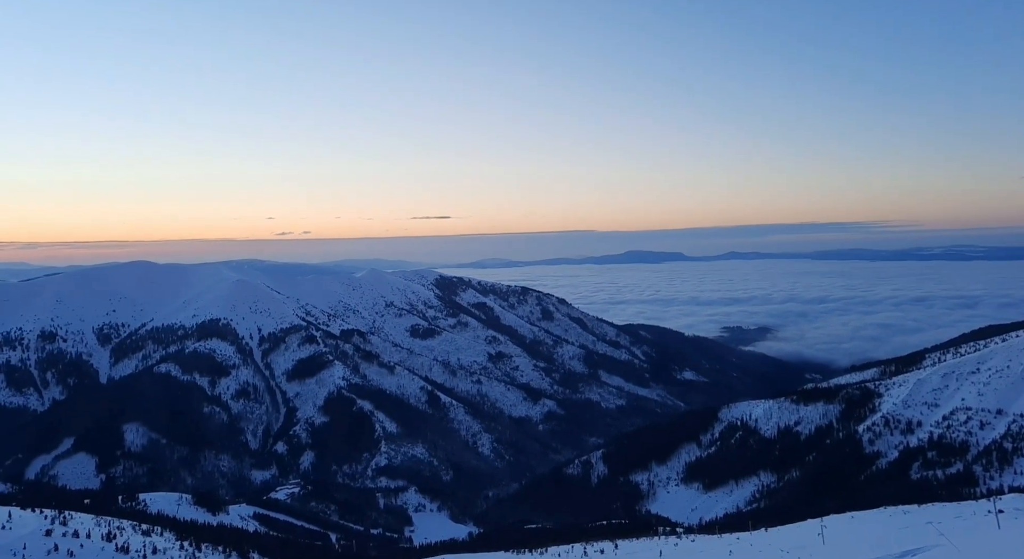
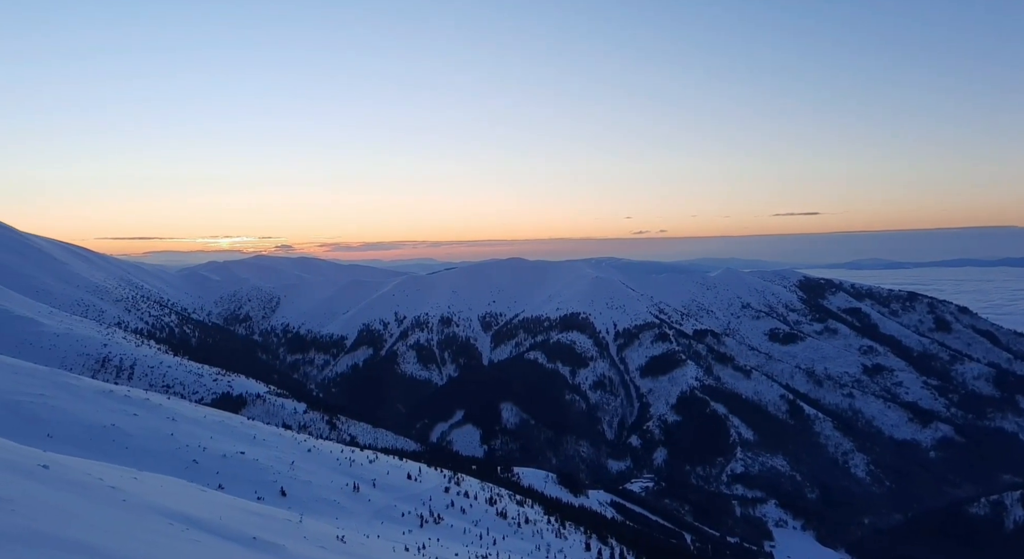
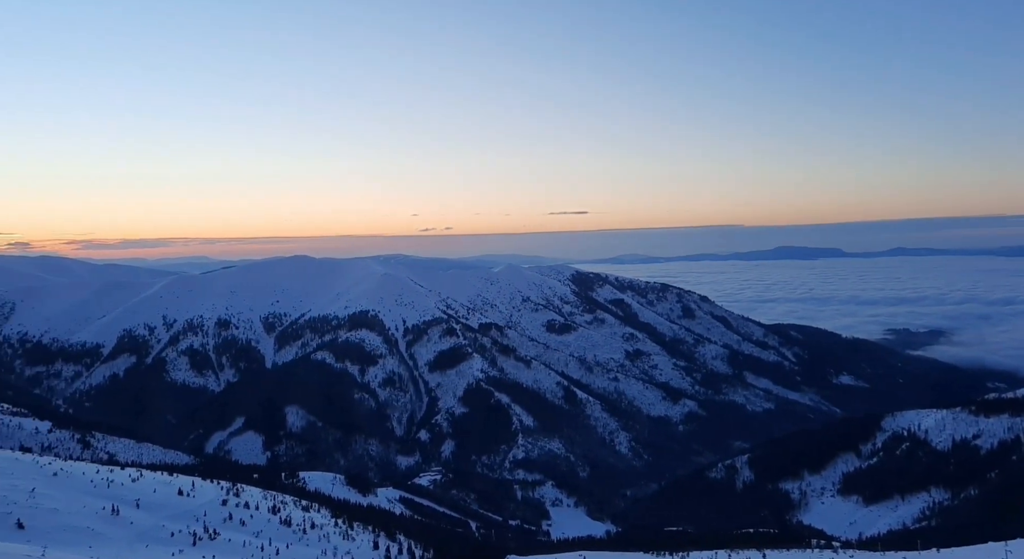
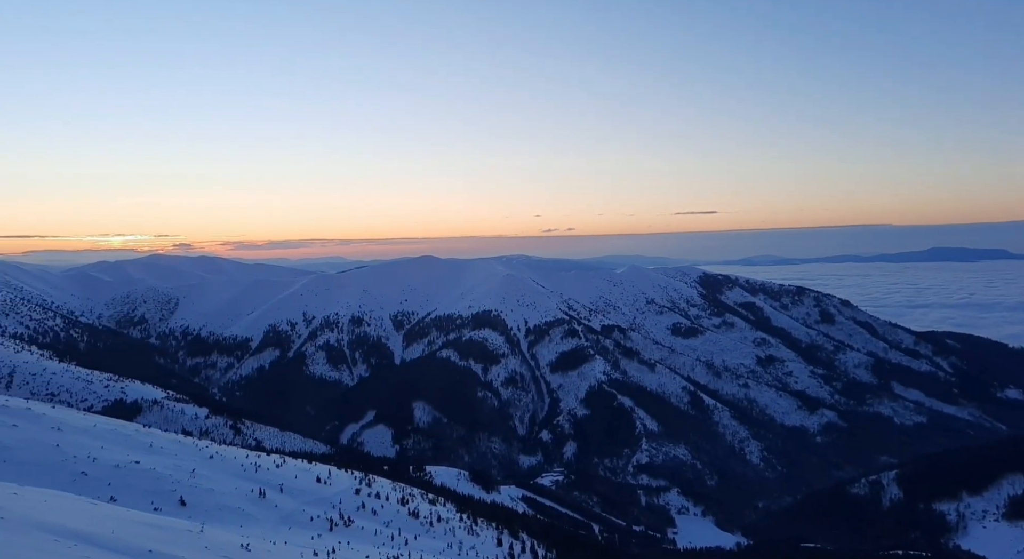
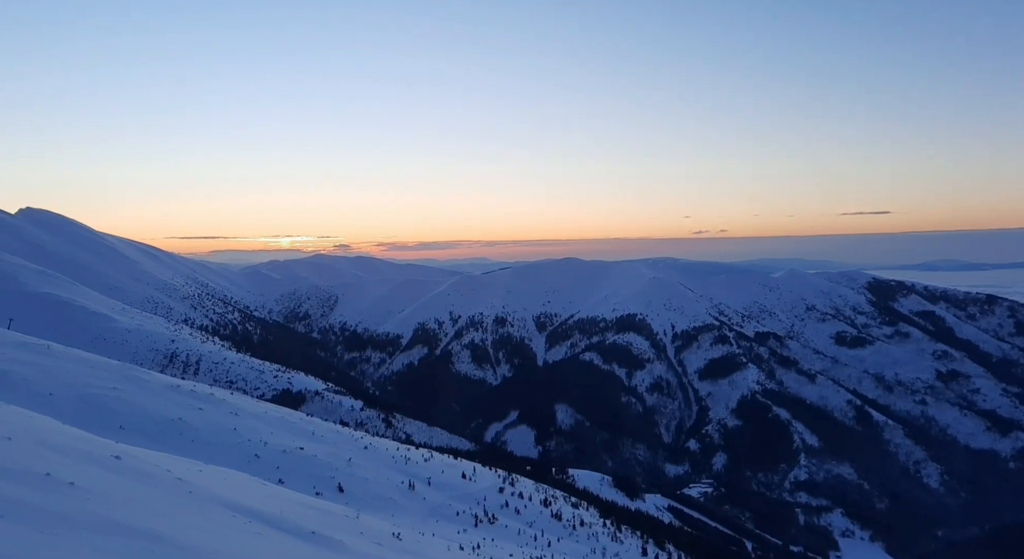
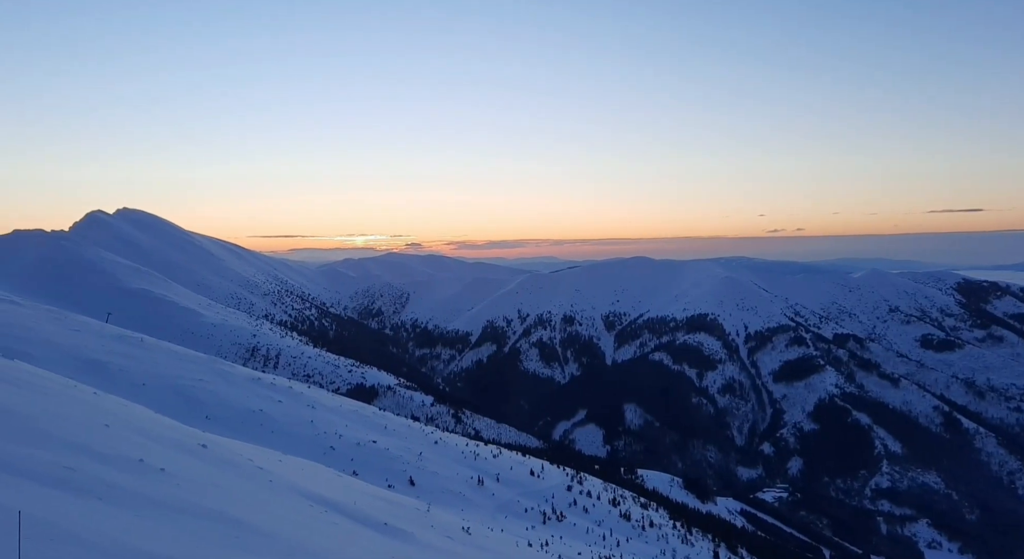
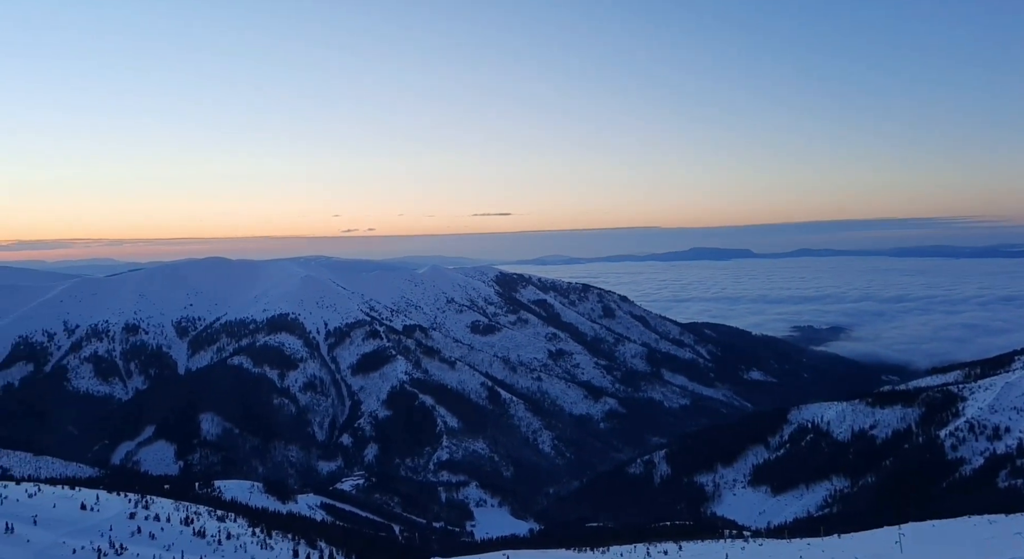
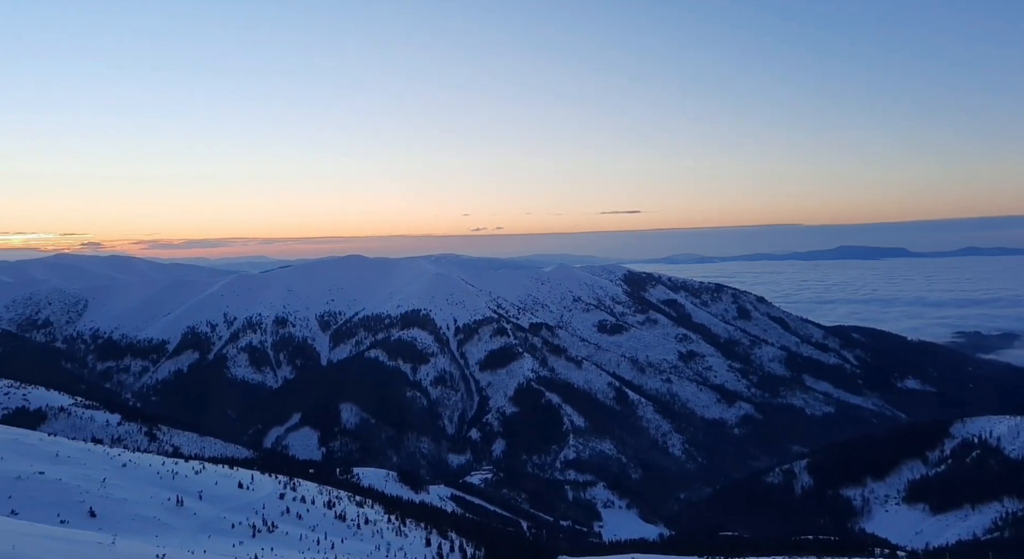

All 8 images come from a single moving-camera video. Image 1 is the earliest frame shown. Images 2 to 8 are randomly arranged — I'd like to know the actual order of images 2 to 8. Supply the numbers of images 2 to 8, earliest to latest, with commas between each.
7, 3, 8, 4, 2, 5, 6
